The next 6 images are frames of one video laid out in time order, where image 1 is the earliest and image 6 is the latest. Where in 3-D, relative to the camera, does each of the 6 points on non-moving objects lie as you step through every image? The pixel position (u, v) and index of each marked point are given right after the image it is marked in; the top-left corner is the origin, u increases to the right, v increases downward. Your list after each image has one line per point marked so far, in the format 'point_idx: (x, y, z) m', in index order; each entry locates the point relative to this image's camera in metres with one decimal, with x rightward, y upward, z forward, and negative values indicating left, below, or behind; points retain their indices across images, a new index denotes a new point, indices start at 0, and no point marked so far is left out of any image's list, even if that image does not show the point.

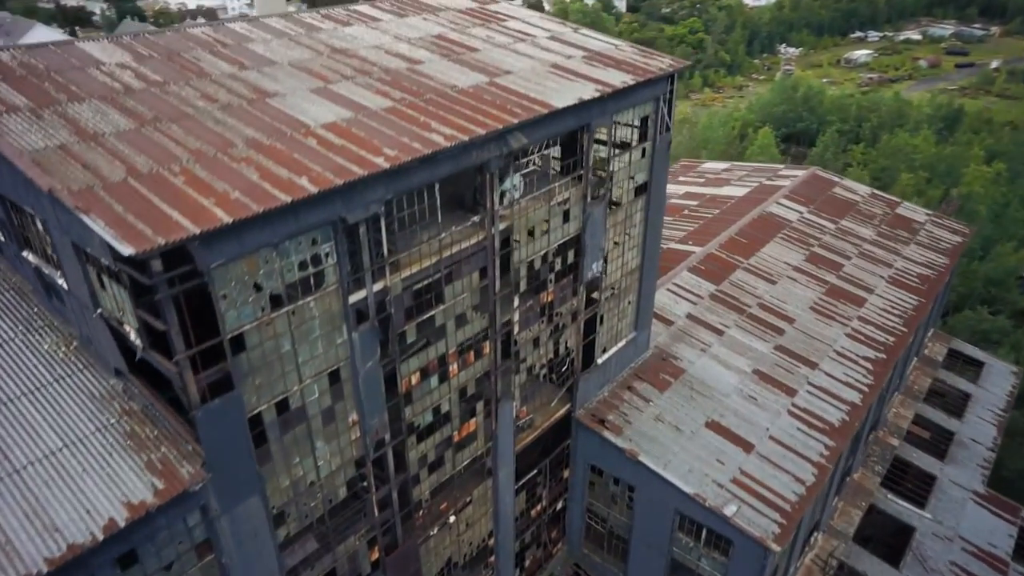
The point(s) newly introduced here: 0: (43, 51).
0: (-7.4, +3.8, +11.0) m
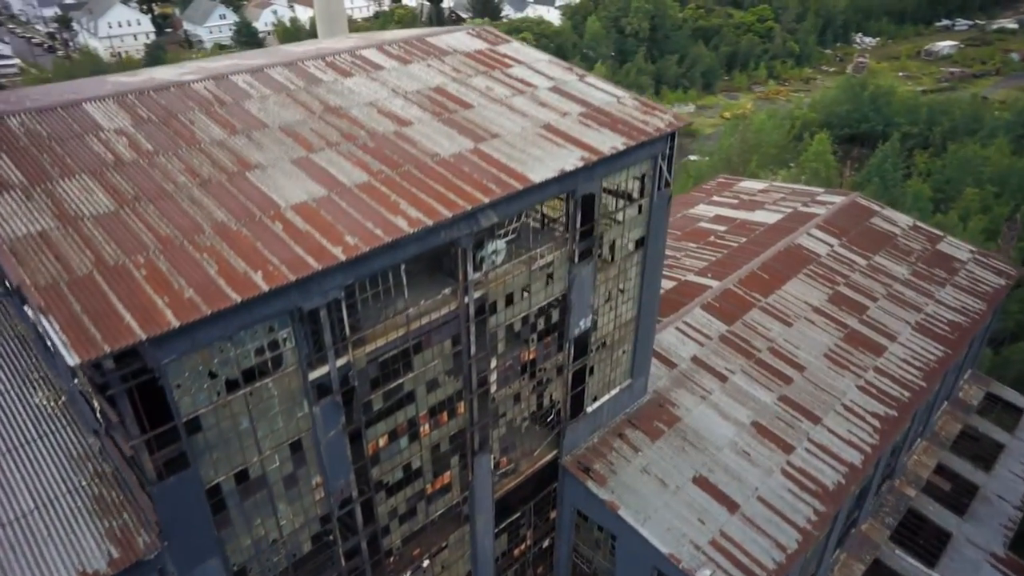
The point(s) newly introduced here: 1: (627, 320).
0: (-7.8, +2.9, +11.7) m
1: (+2.7, -0.8, +16.5) m
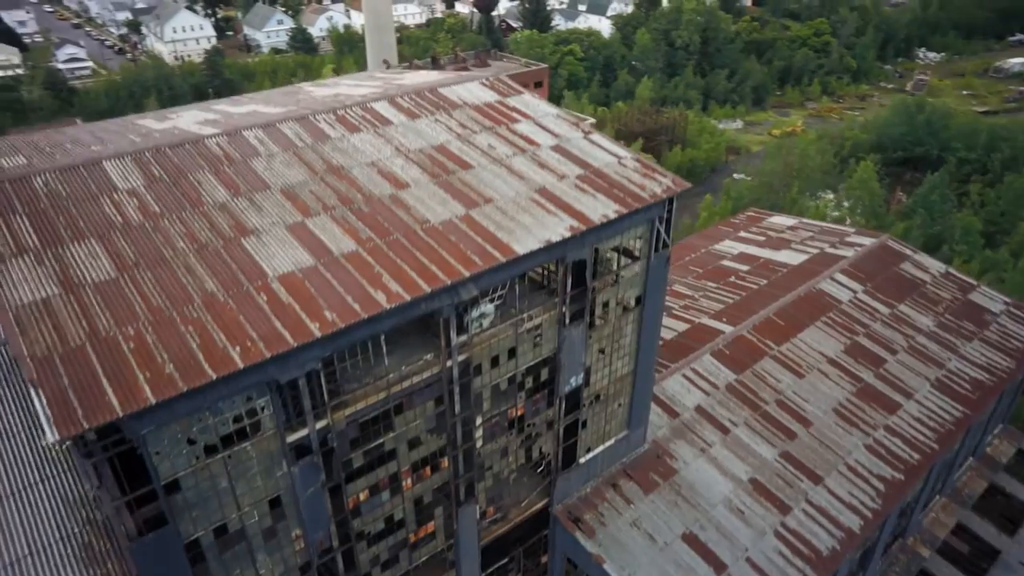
0: (-8.0, +2.1, +12.6) m
1: (+2.7, -2.1, +16.7) m
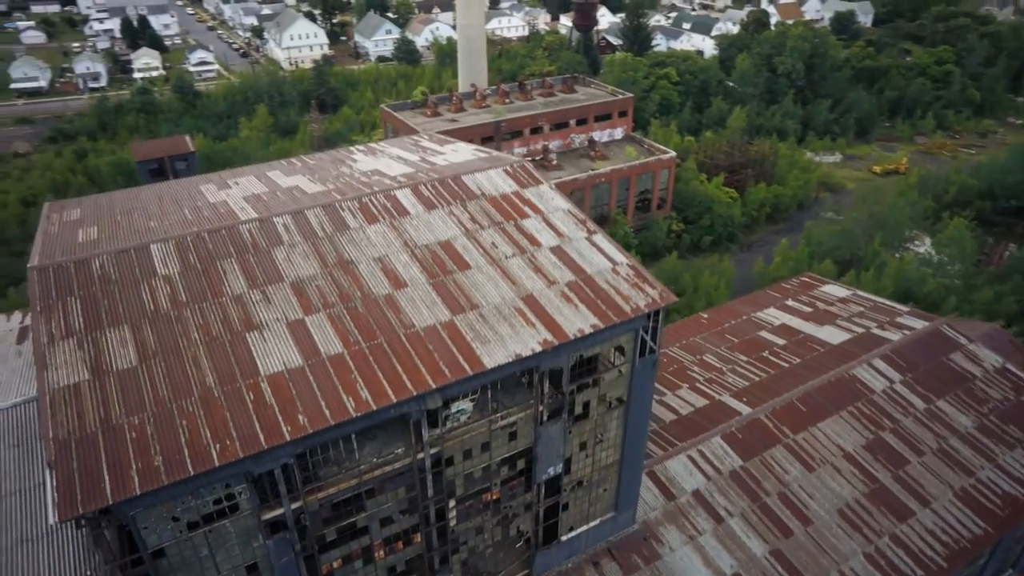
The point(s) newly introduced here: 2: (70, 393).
0: (-8.3, +0.6, +14.8) m
1: (+2.4, -4.4, +17.4) m
2: (-7.7, -1.8, +12.0) m
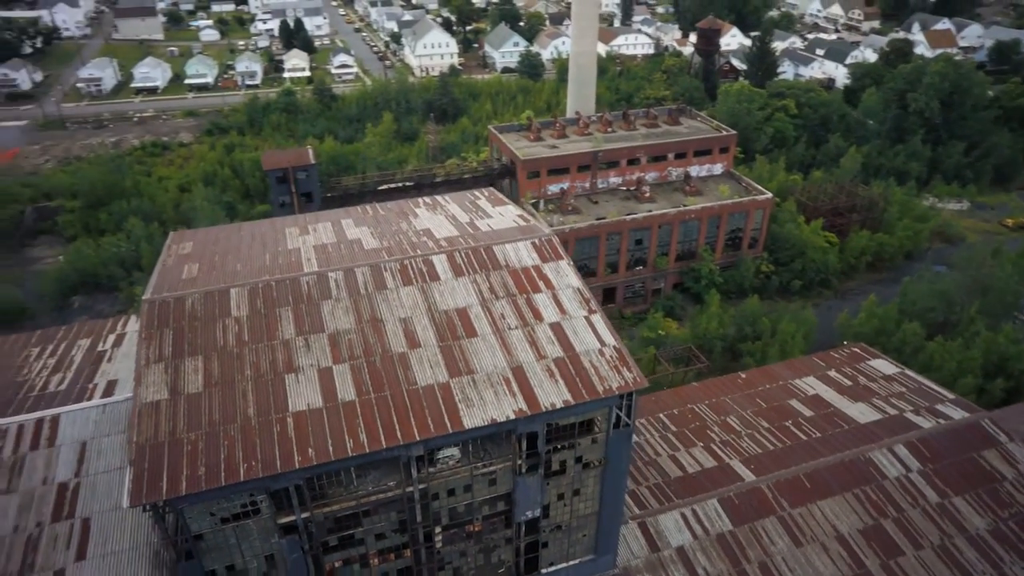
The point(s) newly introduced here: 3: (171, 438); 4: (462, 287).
0: (-8.3, -0.3, +19.0) m
1: (+2.1, -6.5, +19.8) m
2: (-8.4, -2.8, +16.1) m
3: (-7.7, -3.4, +15.5) m
4: (-1.5, 0.0, +19.9) m
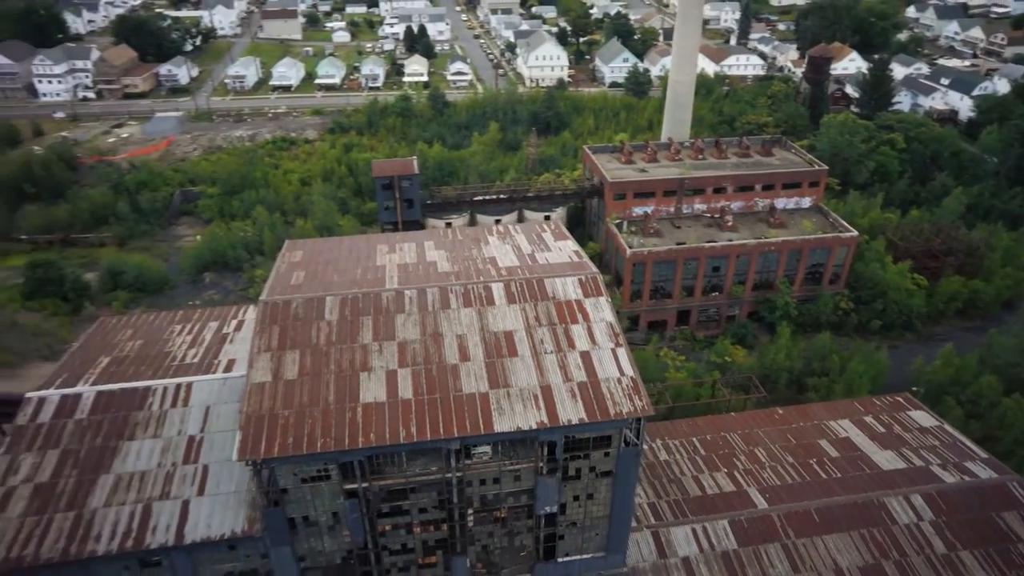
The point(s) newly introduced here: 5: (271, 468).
0: (-7.0, -0.6, +23.8) m
1: (+2.9, -7.7, +23.2) m
2: (-7.7, -3.0, +21.0) m
3: (-7.1, -3.7, +20.3) m
4: (0.0, -0.8, +23.8) m
5: (-6.8, -5.2, +19.8) m
